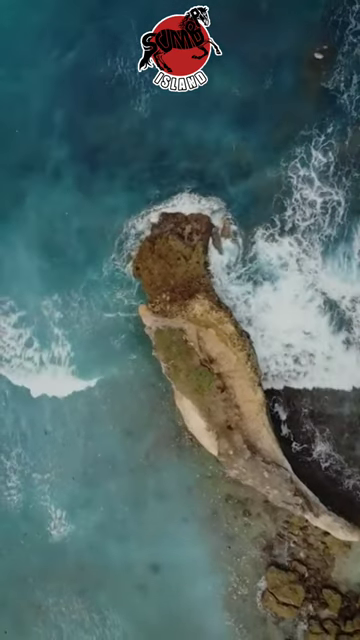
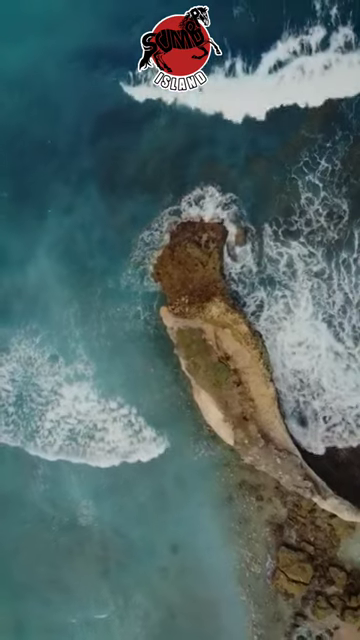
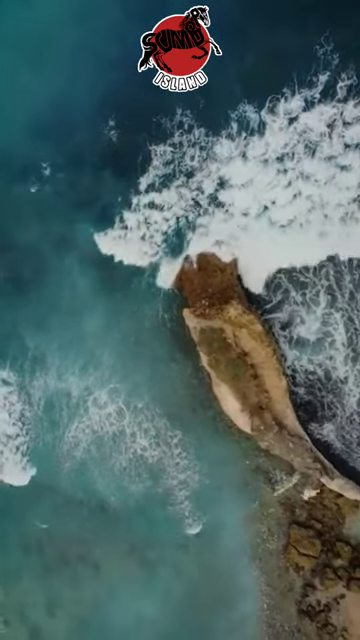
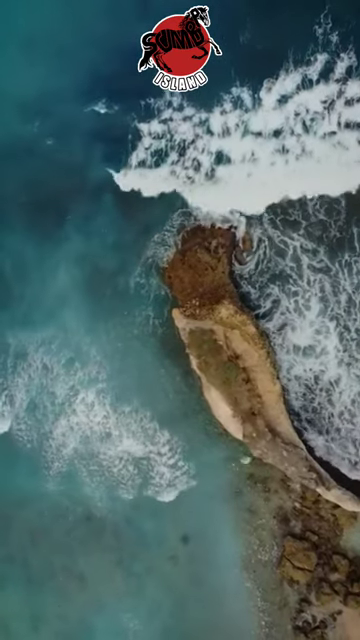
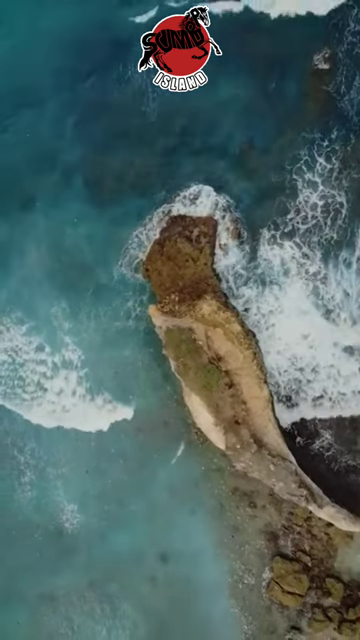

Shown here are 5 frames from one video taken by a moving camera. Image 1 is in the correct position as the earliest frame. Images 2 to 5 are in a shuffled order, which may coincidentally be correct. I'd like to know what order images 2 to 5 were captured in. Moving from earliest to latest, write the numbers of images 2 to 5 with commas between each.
5, 2, 4, 3
